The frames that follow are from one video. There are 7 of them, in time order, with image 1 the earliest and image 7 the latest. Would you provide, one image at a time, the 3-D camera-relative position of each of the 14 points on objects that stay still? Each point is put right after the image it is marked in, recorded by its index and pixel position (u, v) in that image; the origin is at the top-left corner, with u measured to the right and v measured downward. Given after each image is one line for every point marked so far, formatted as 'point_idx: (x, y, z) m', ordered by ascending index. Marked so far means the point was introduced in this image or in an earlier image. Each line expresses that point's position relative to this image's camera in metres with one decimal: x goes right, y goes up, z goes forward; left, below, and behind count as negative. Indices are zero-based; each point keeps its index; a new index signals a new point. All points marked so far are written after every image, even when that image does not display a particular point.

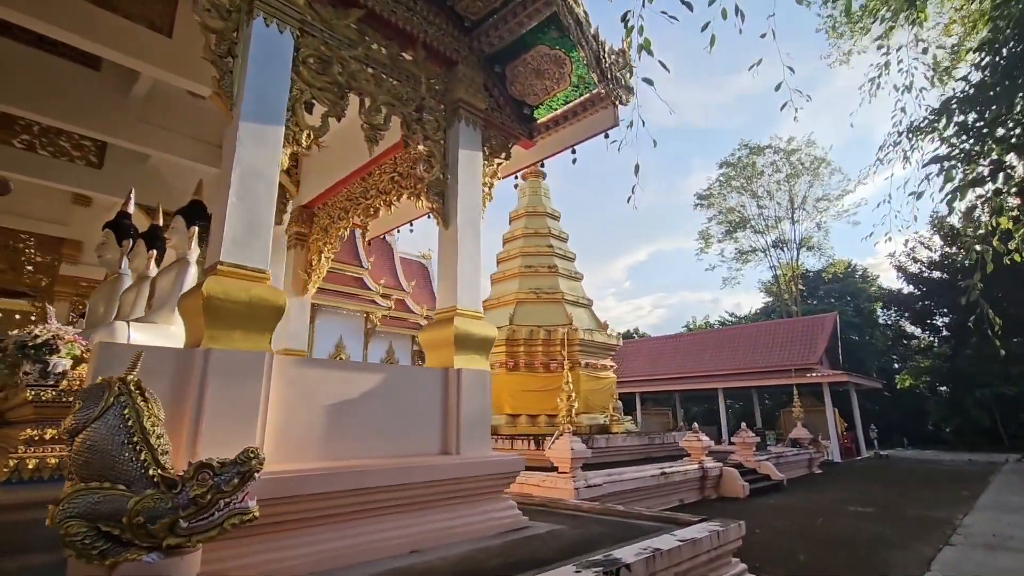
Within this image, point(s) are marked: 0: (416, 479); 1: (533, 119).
0: (-0.5, -0.9, +2.5) m
1: (+0.2, +1.2, +3.9) m
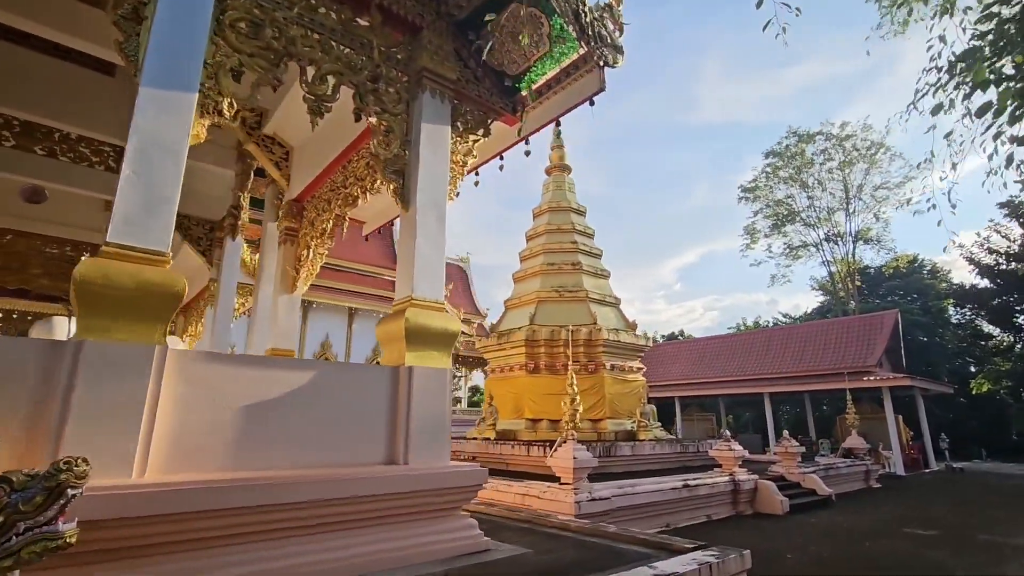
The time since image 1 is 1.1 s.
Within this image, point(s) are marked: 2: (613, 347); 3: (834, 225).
0: (-0.7, -0.8, +2.2) m
1: (0.0, +1.3, +3.5) m
2: (+1.5, -0.9, +8.1) m
3: (+9.1, +1.8, +15.1) m
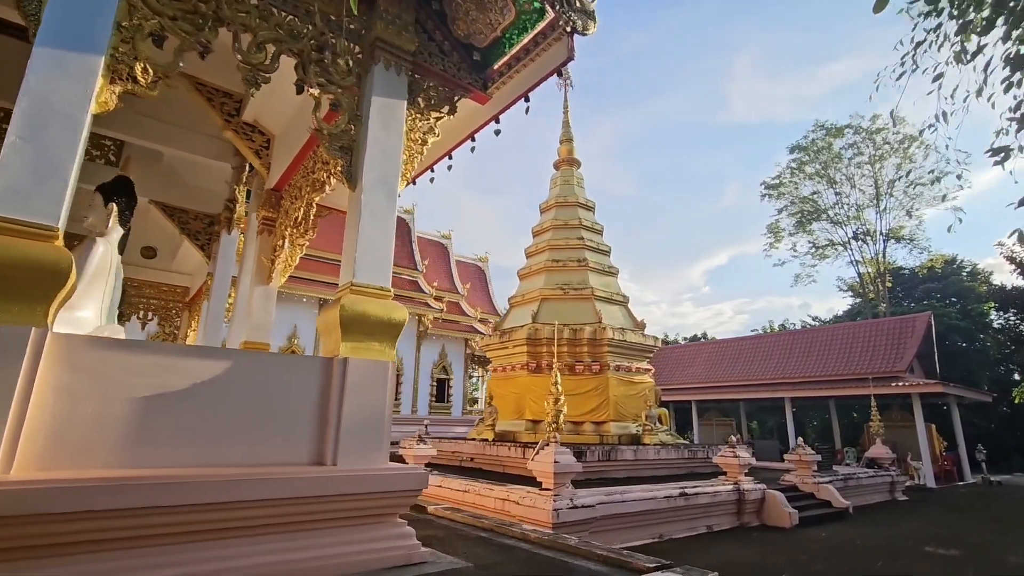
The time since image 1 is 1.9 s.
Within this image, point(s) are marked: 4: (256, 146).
0: (-1.0, -0.8, +2.0) m
1: (-0.2, +1.4, +3.3) m
2: (+1.6, -0.9, +7.8) m
3: (+9.5, +1.7, +14.4) m
4: (-2.3, +1.3, +4.8) m
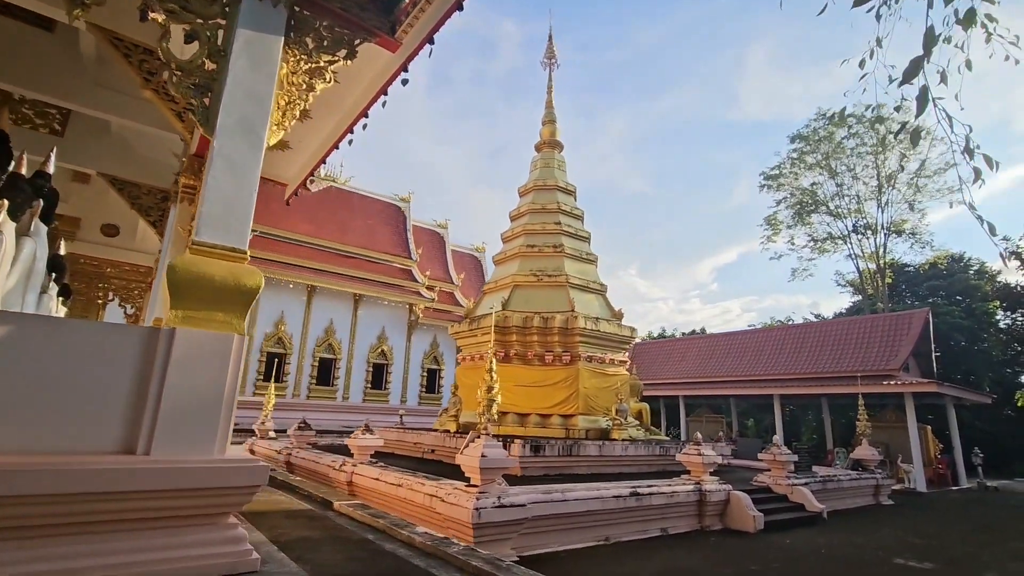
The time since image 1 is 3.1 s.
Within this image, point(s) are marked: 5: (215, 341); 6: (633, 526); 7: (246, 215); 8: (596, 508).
0: (-1.5, -0.6, +1.6) m
1: (-0.6, +1.5, +2.9) m
2: (+1.1, -0.7, +7.4) m
3: (+9.2, +1.8, +13.9) m
4: (-2.7, +1.5, +4.4) m
5: (-1.1, -0.2, +2.0) m
6: (+1.0, -1.9, +4.4) m
7: (-1.1, +0.3, +2.2) m
8: (+0.6, -1.7, +4.1) m
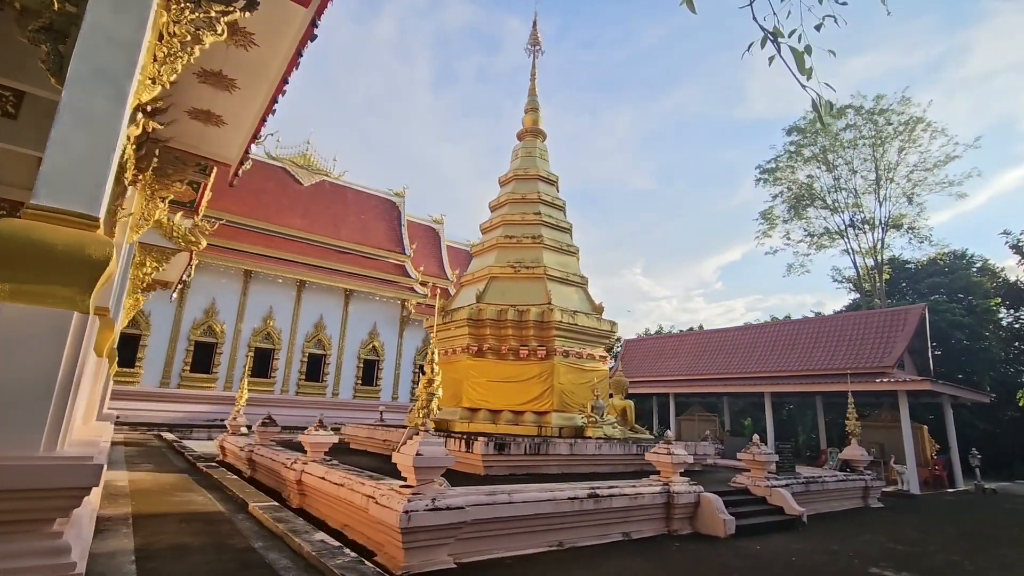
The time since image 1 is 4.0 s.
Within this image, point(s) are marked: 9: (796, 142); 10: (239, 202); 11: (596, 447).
0: (-1.9, -0.5, +1.3) m
1: (-1.0, +1.6, +2.6) m
2: (+0.8, -0.6, +7.1) m
3: (+8.9, +1.9, +13.5) m
4: (-3.1, +1.6, +4.1) m
5: (-1.5, -0.1, +1.8) m
6: (+0.6, -1.9, +4.1) m
7: (-1.5, +0.4, +1.9) m
8: (+0.3, -1.6, +3.8) m
9: (+7.5, +3.9, +14.2) m
10: (-9.3, +3.0, +18.3) m
11: (+1.0, -1.8, +6.1) m
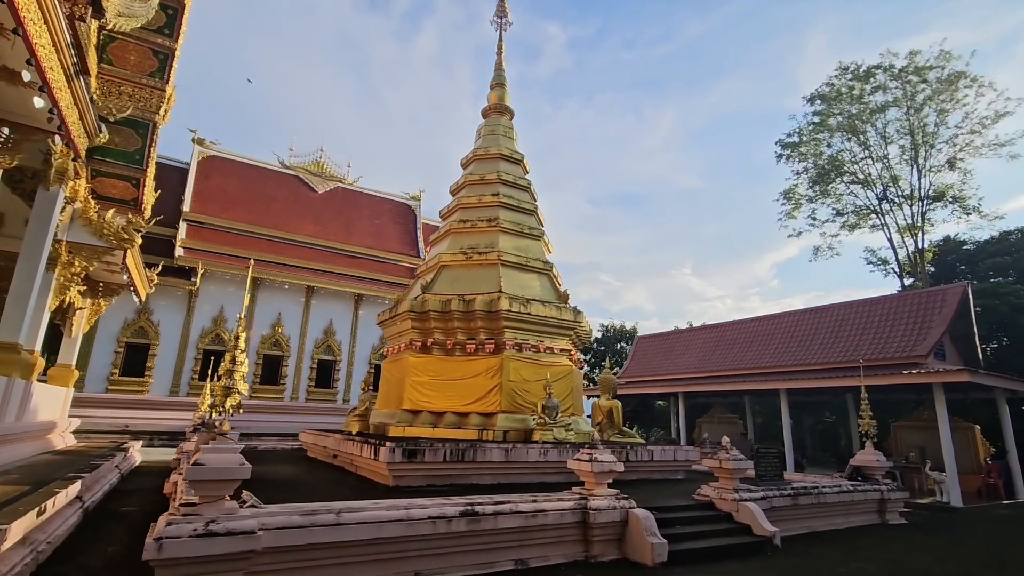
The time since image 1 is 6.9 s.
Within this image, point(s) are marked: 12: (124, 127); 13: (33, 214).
0: (-3.0, -0.4, +0.8) m
1: (-2.1, +1.8, +2.0) m
2: (+0.1, -0.4, +6.3) m
3: (+8.7, +2.3, +12.0) m
4: (-4.1, +1.7, +3.7) m
5: (-2.7, +0.1, +1.2) m
6: (-0.3, -1.6, +3.3) m
7: (-2.7, +0.5, +1.4) m
8: (-0.7, -1.4, +3.0) m
9: (+7.3, +4.2, +12.8) m
10: (-9.0, +2.7, +18.4) m
11: (+0.3, -1.6, +5.3) m
12: (-4.9, +2.0, +6.7) m
13: (-5.2, +0.8, +5.6) m
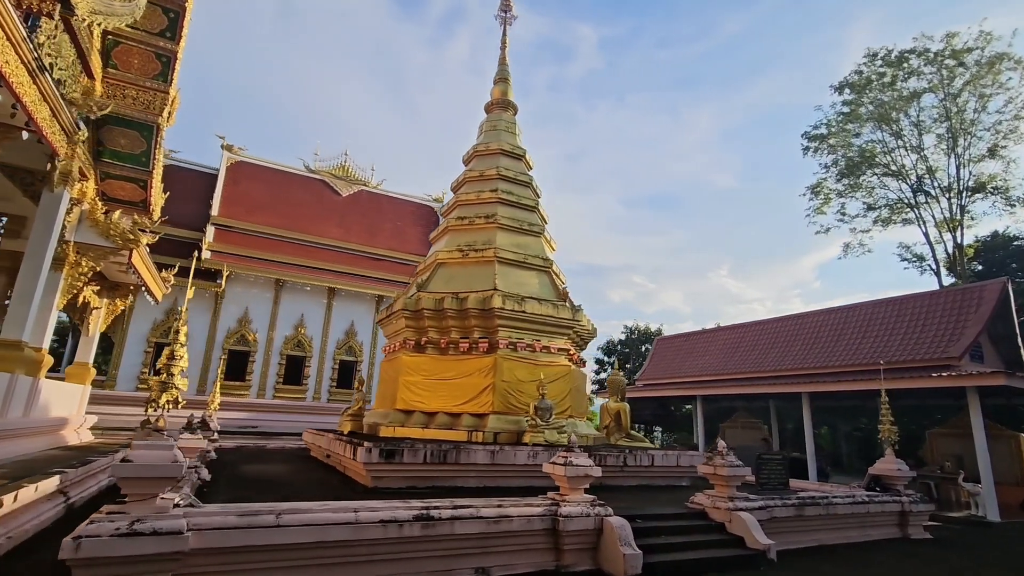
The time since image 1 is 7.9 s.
0: (-3.4, -0.3, +0.8) m
1: (-2.5, +1.8, +1.9) m
2: (0.0, -0.4, +6.1) m
3: (+8.9, +2.4, +11.2) m
4: (-4.3, +1.7, +3.8) m
5: (-3.0, +0.1, +1.2) m
6: (-0.5, -1.6, +3.1) m
7: (-3.0, +0.6, +1.4) m
8: (-0.9, -1.3, +2.9) m
9: (+7.6, +4.3, +12.1) m
10: (-8.3, +2.6, +18.7) m
11: (+0.2, -1.6, +5.1) m
12: (-4.9, +2.0, +6.8) m
13: (-5.3, +0.8, +5.7) m
